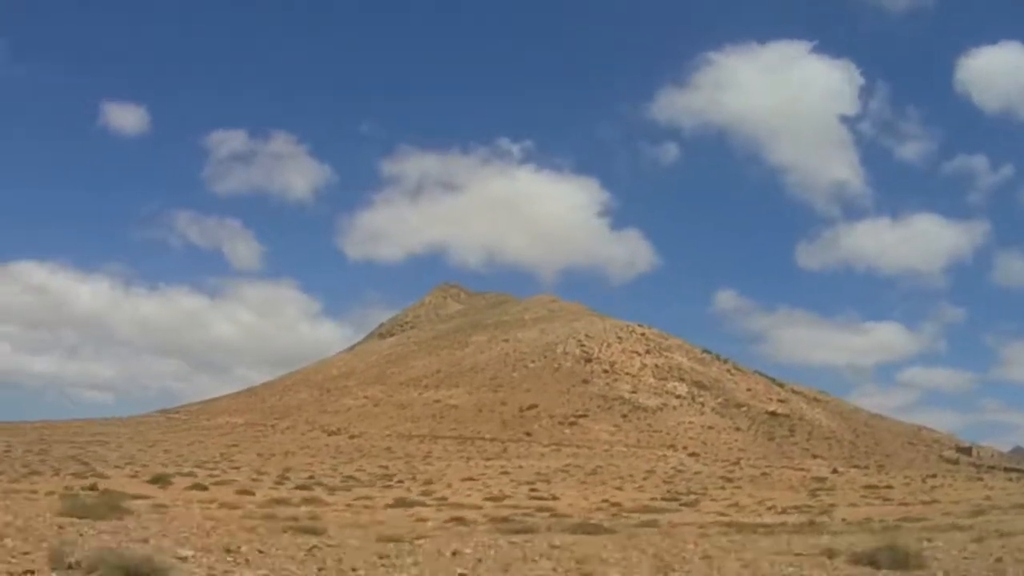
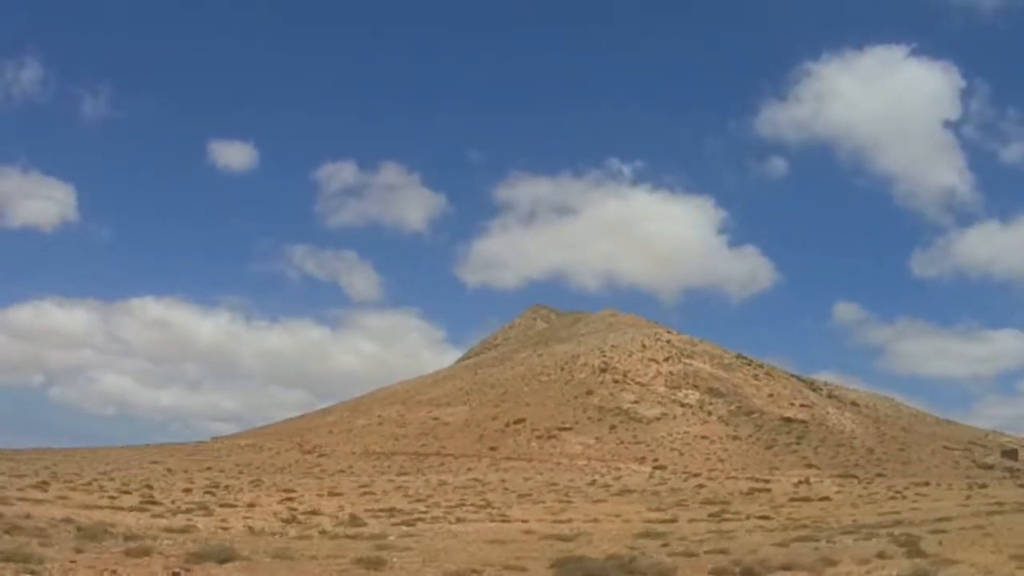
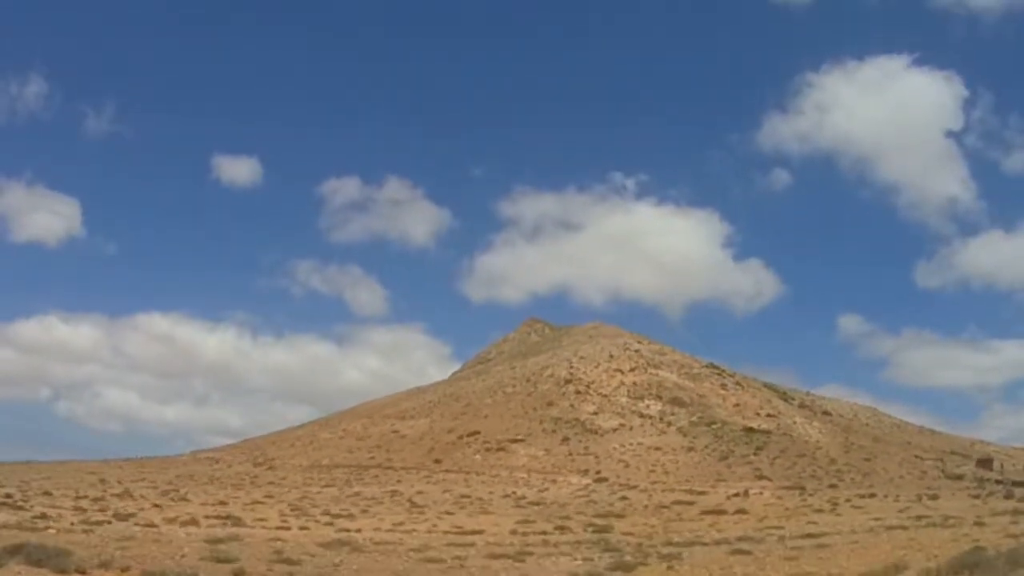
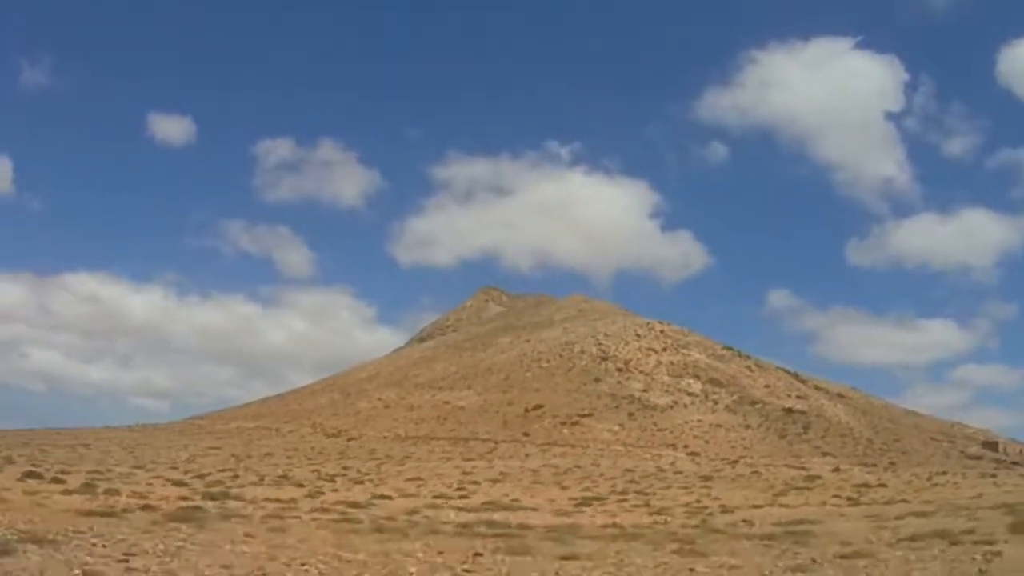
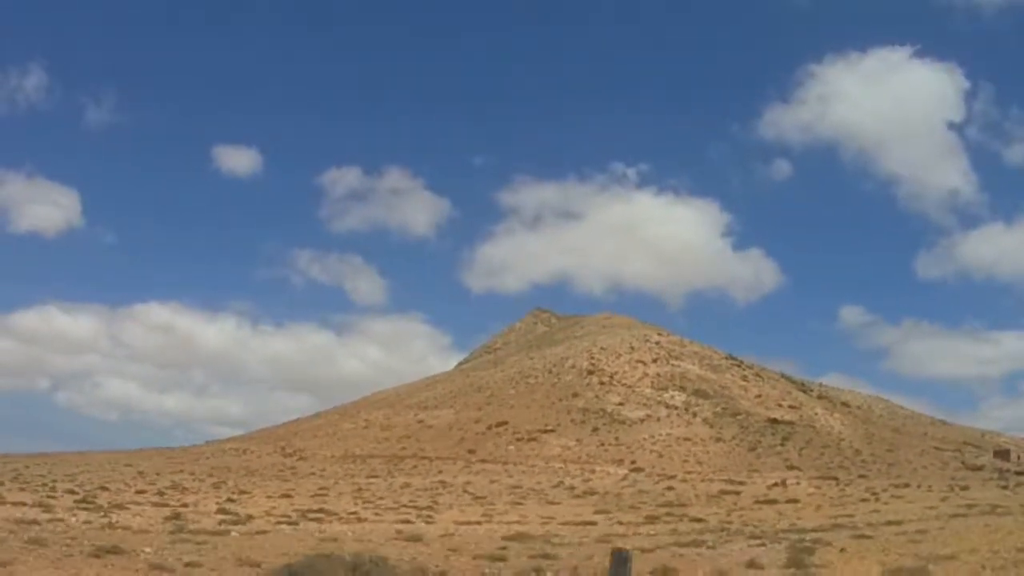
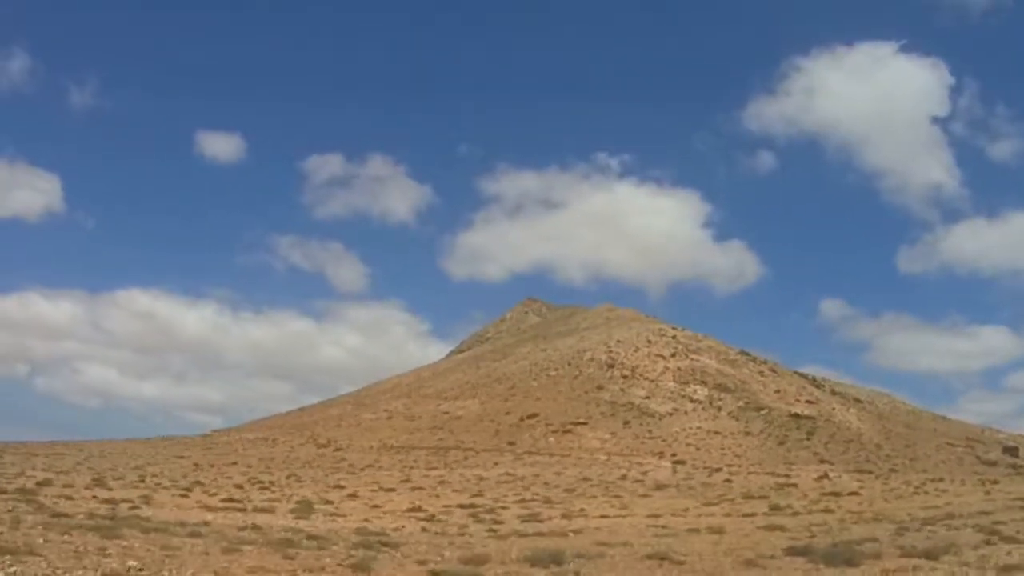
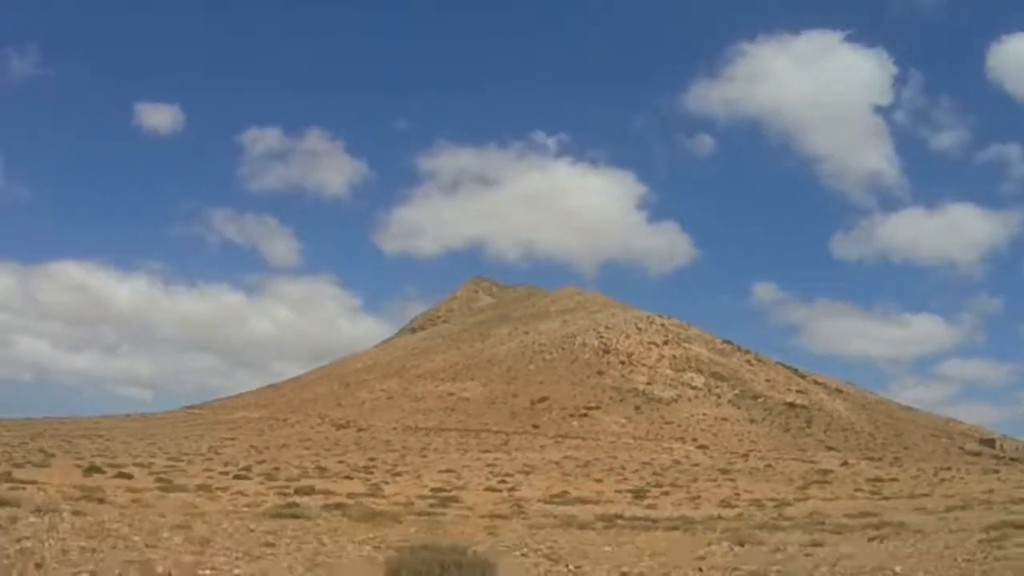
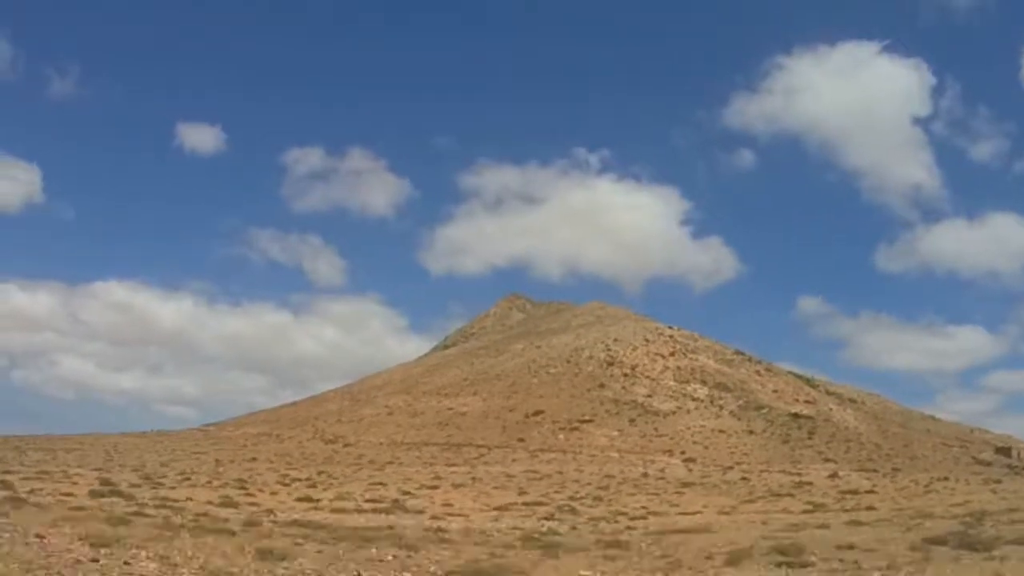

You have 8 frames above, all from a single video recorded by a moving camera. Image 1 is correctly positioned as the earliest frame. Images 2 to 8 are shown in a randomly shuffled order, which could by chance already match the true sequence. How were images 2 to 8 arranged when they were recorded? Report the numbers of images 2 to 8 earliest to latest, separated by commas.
7, 4, 8, 6, 2, 5, 3
